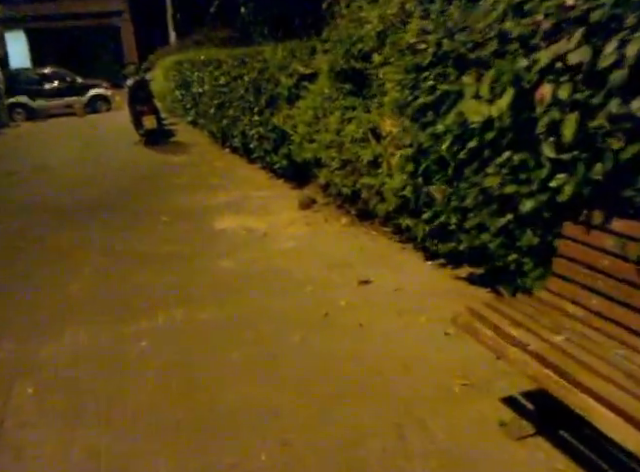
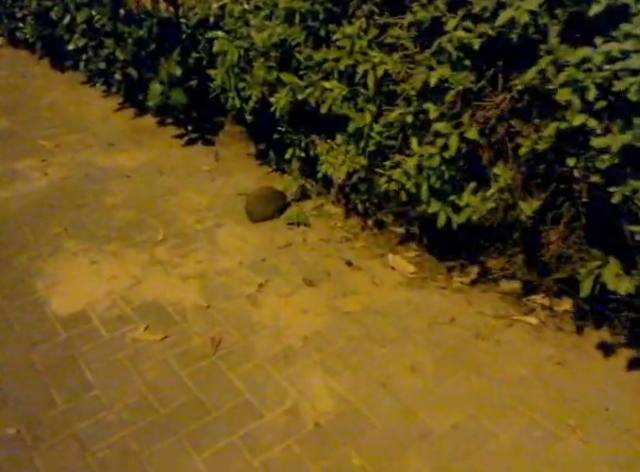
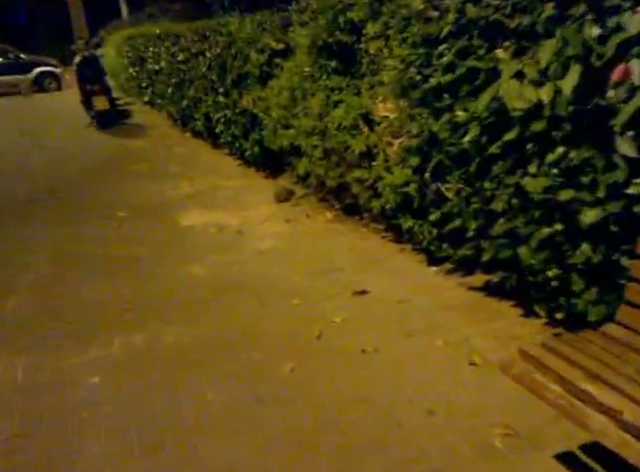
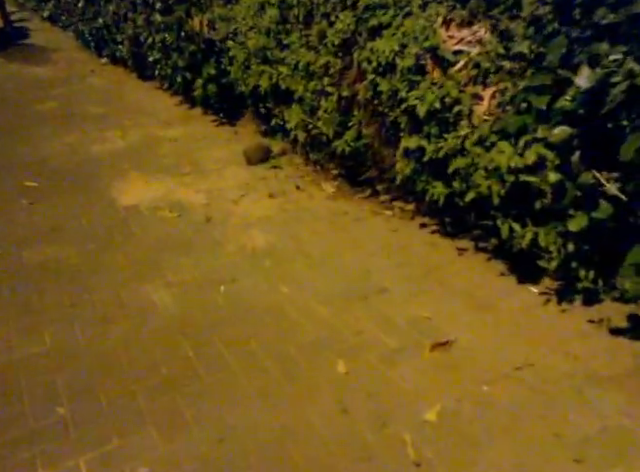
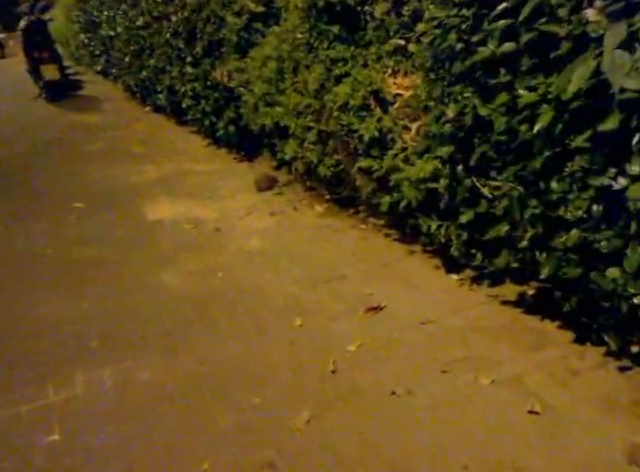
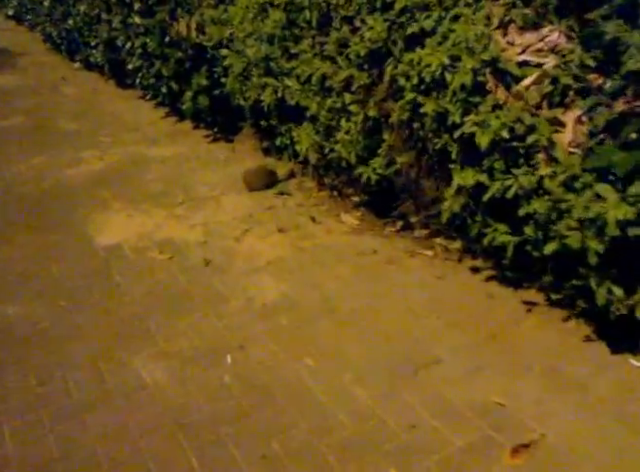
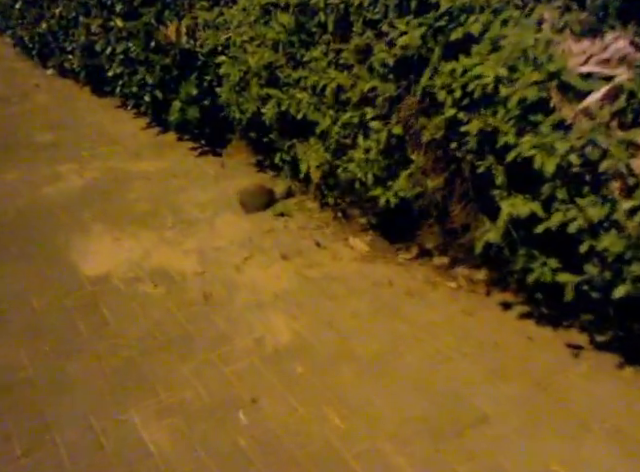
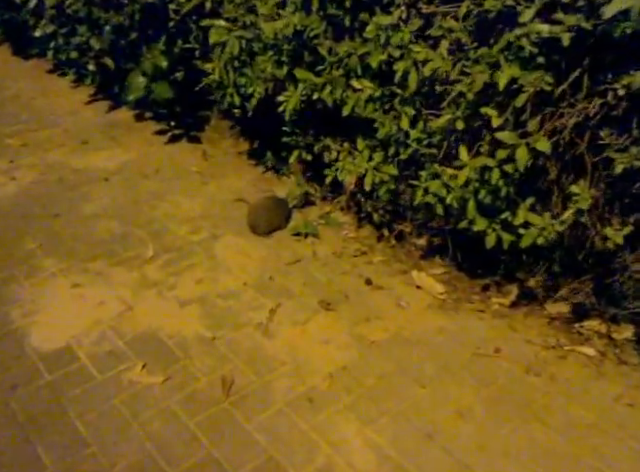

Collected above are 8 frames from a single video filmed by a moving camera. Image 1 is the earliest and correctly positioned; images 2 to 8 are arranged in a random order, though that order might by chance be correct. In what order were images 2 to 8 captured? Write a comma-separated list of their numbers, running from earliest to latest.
3, 5, 4, 6, 7, 2, 8
